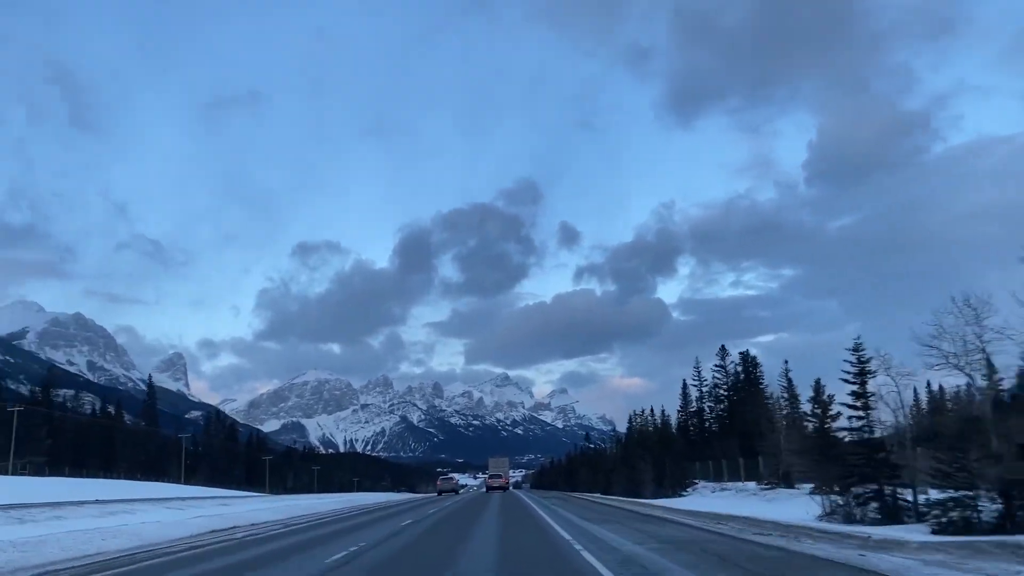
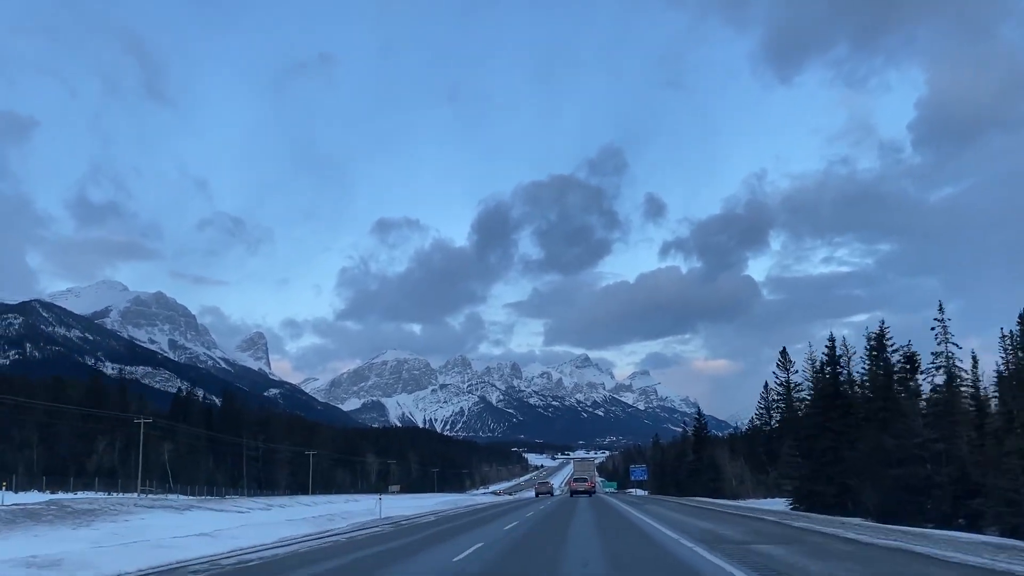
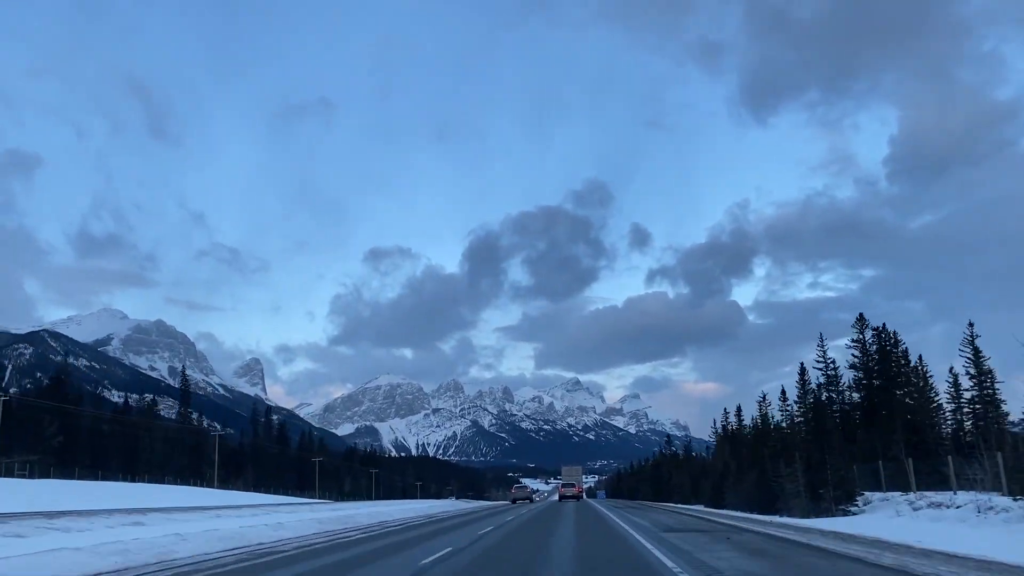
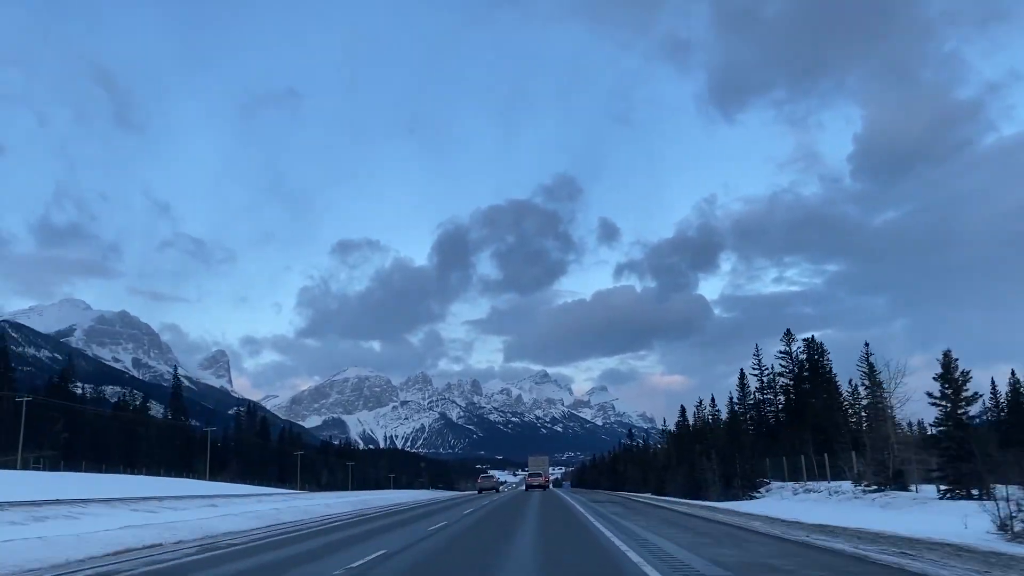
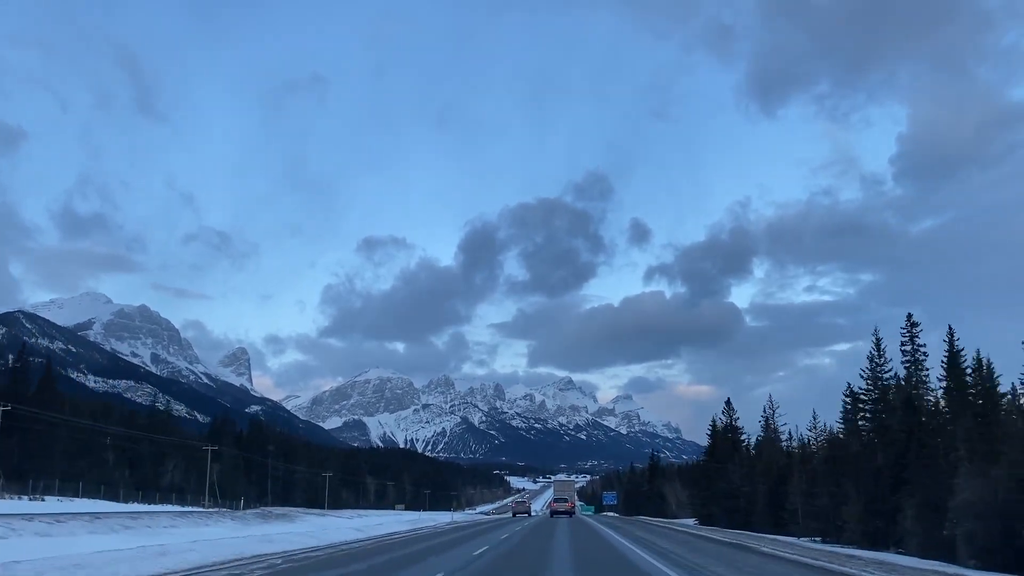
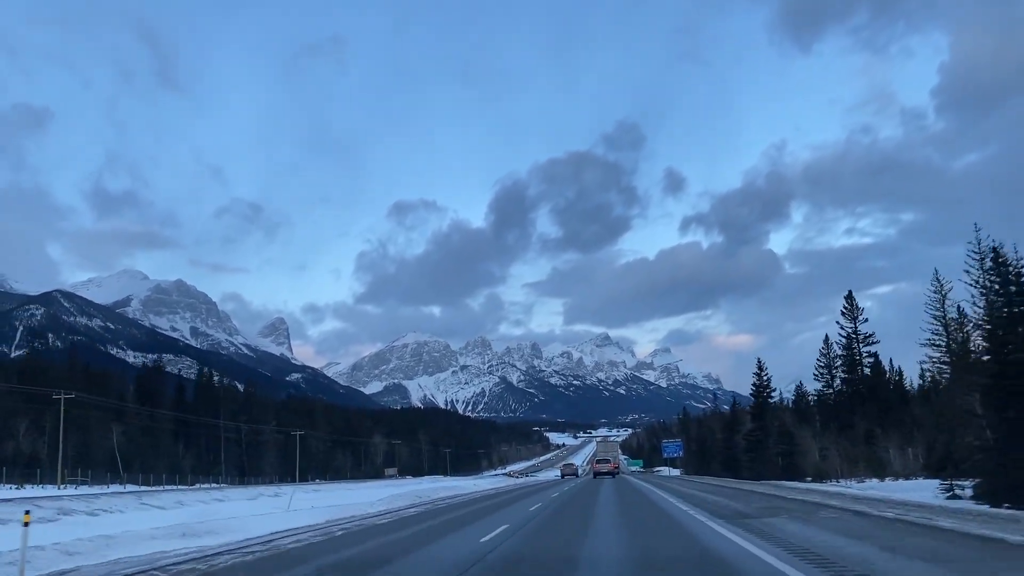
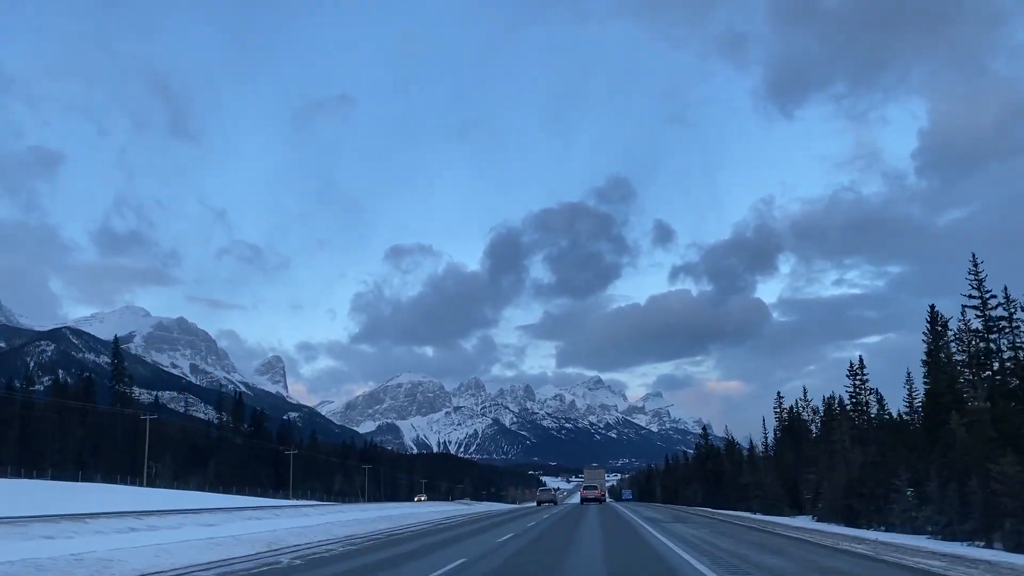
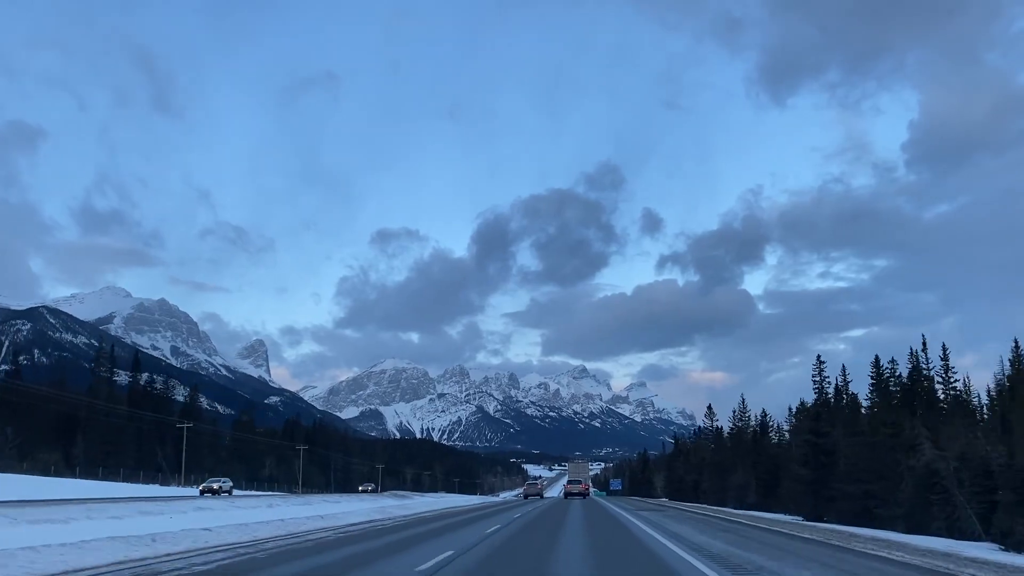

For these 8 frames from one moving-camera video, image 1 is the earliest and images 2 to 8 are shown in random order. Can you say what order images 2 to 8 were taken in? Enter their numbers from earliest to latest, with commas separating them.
4, 3, 7, 8, 5, 2, 6
